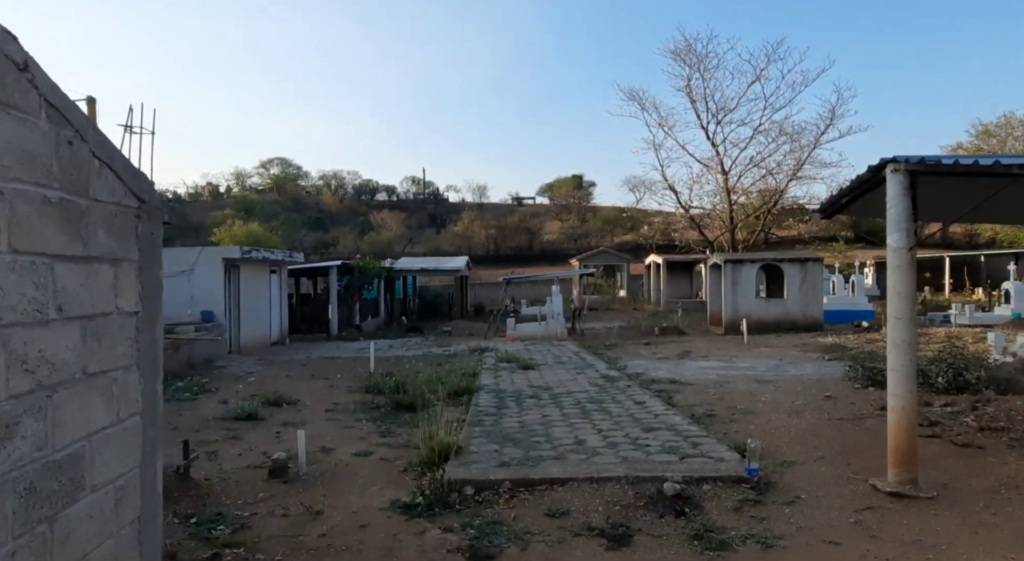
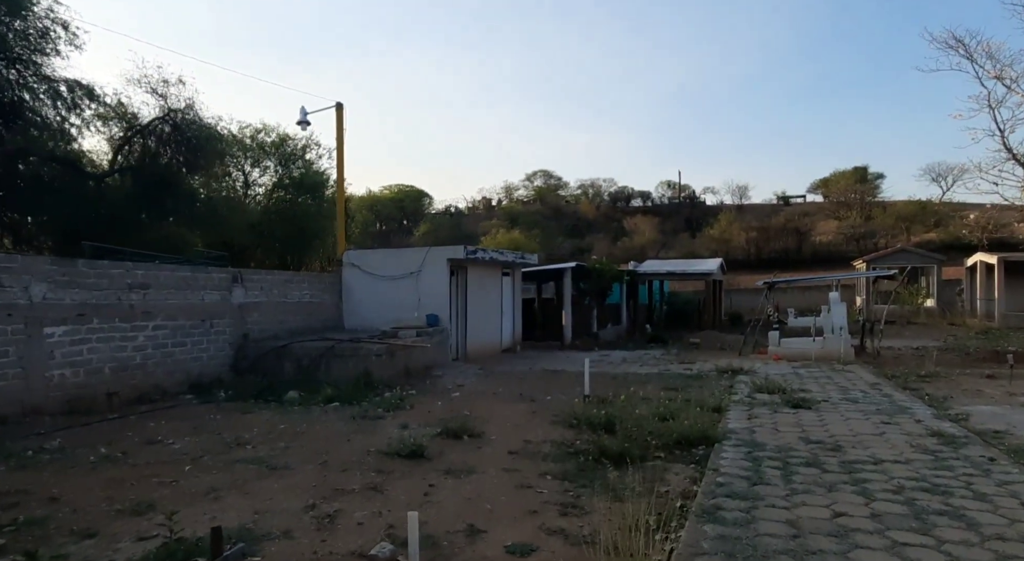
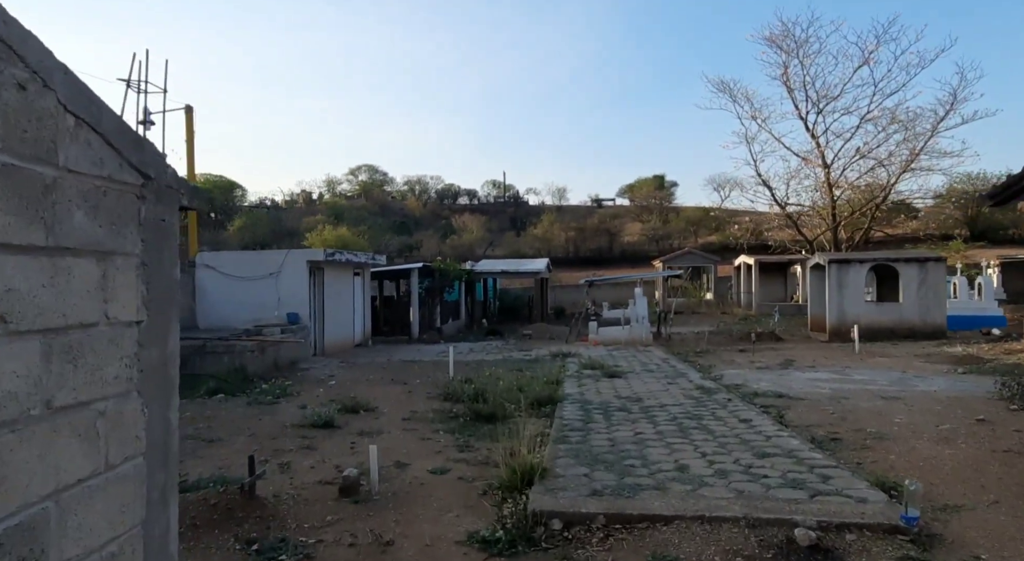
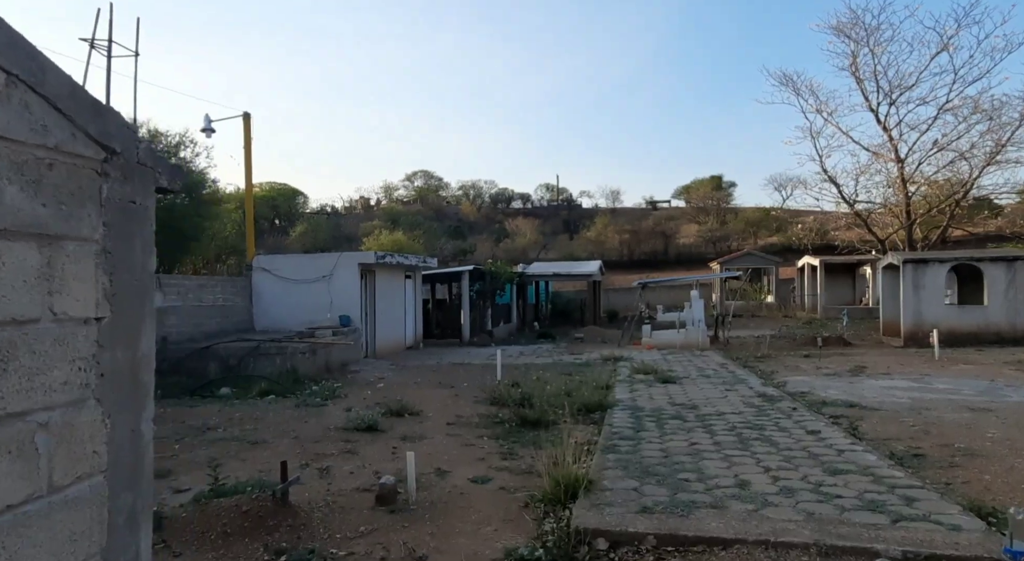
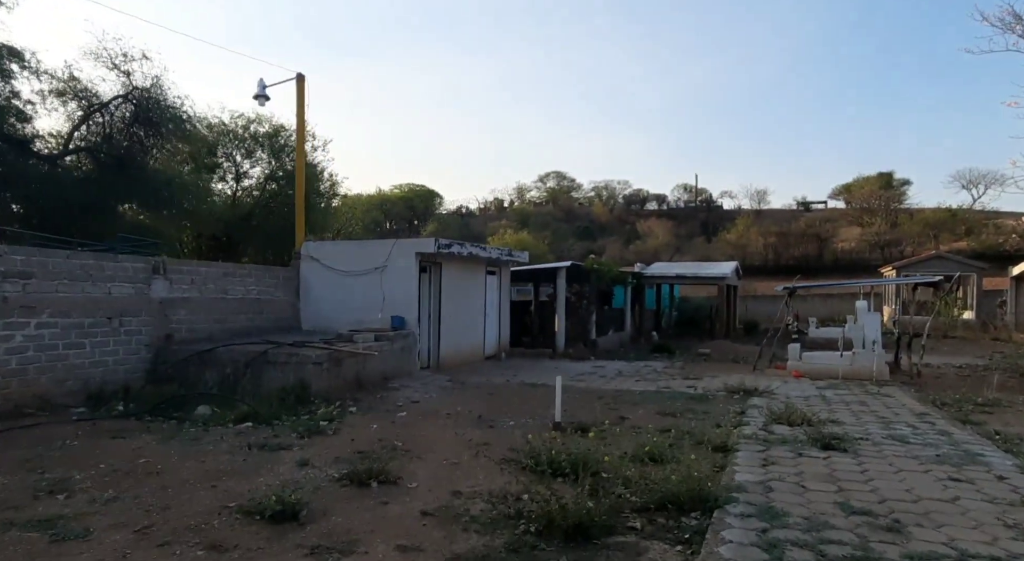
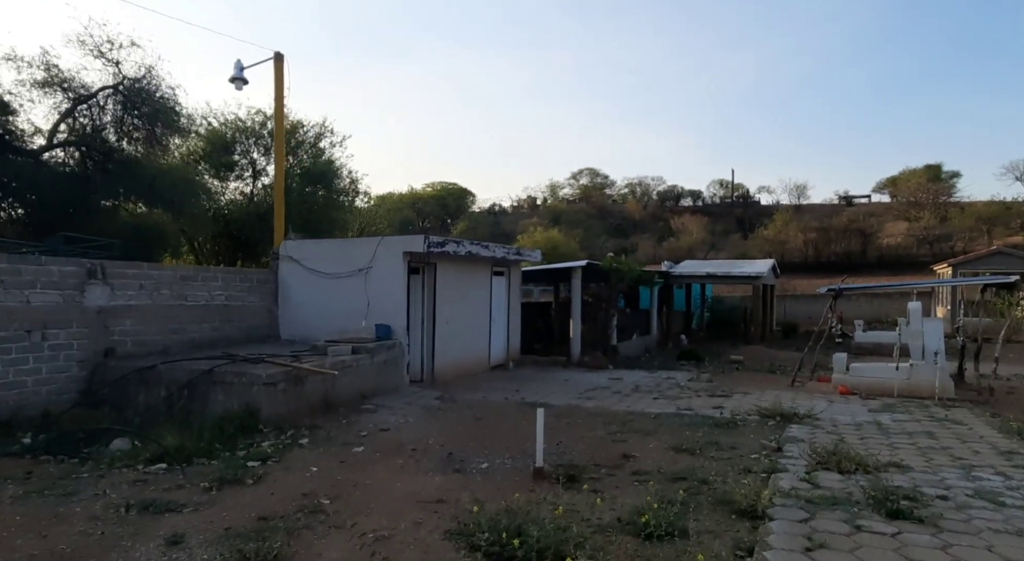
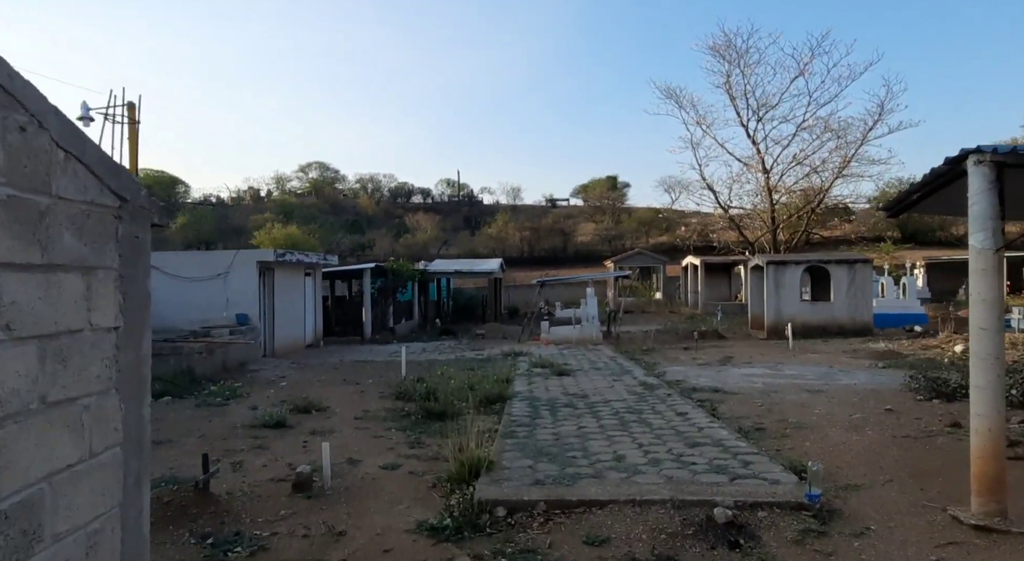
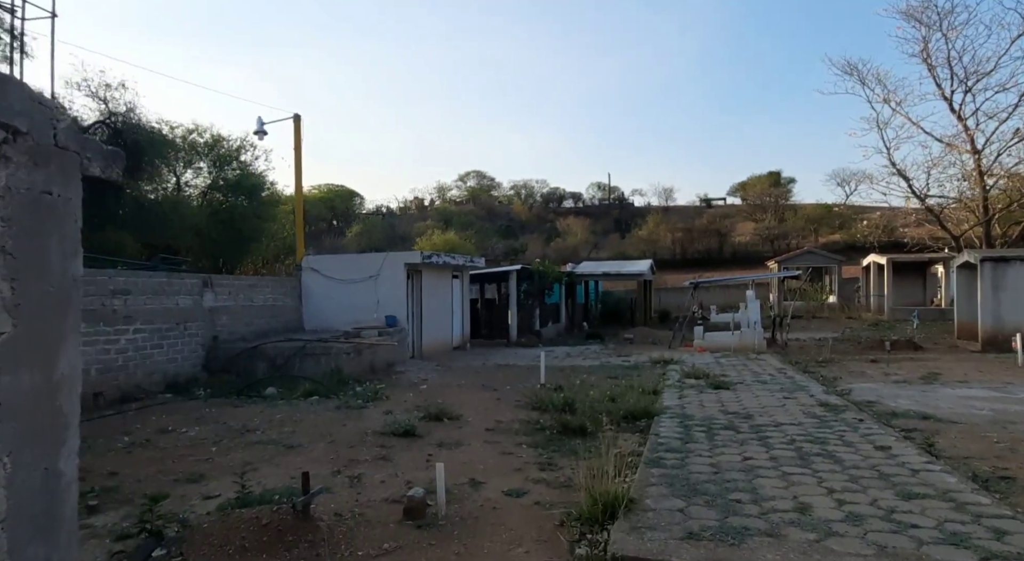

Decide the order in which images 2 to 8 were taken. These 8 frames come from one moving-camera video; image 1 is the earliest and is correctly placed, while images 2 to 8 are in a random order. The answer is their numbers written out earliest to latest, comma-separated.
7, 3, 4, 8, 2, 5, 6
